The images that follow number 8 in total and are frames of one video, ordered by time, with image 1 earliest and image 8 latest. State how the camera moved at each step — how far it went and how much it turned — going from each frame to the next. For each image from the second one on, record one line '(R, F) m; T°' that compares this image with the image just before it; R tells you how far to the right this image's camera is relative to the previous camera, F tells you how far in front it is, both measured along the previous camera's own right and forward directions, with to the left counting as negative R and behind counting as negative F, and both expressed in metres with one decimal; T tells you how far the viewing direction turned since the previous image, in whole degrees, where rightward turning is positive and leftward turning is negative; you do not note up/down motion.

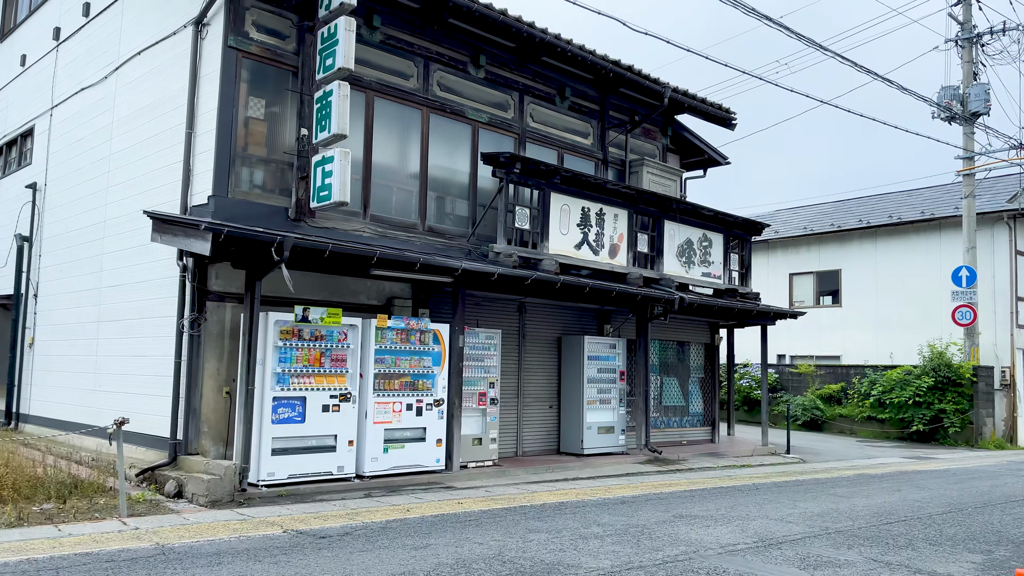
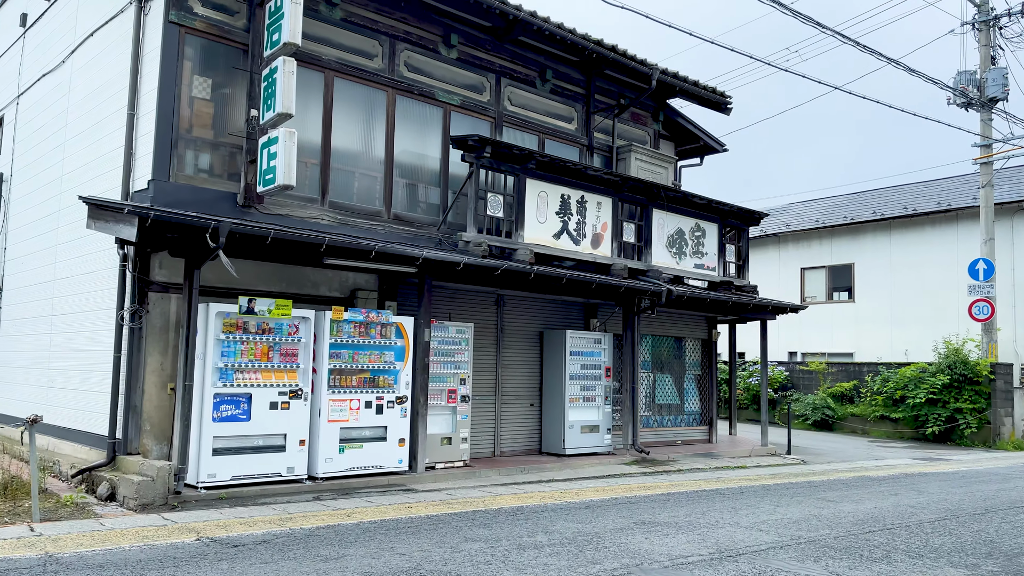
(+0.7, +0.6) m; -2°
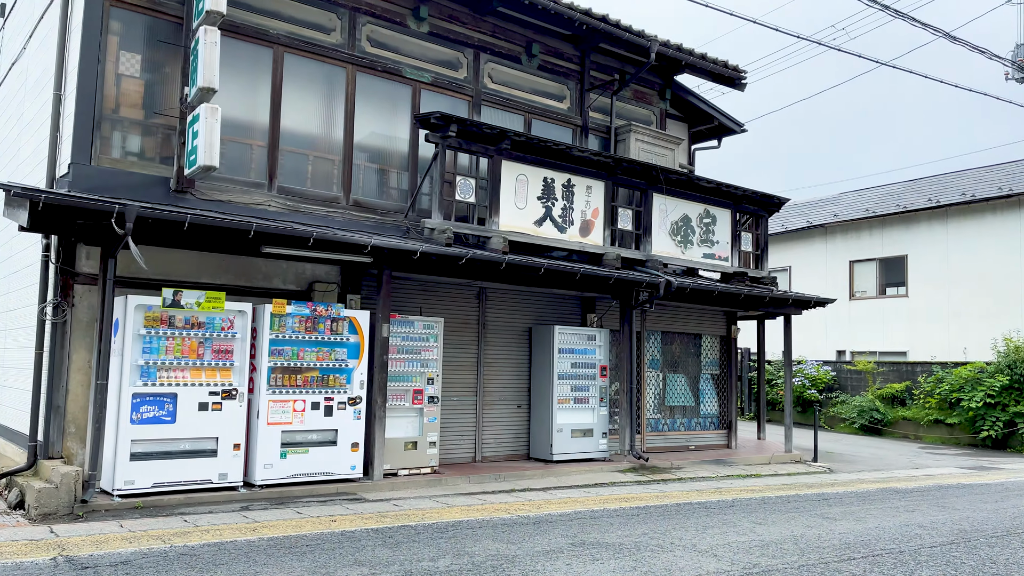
(+1.2, +1.0) m; -5°
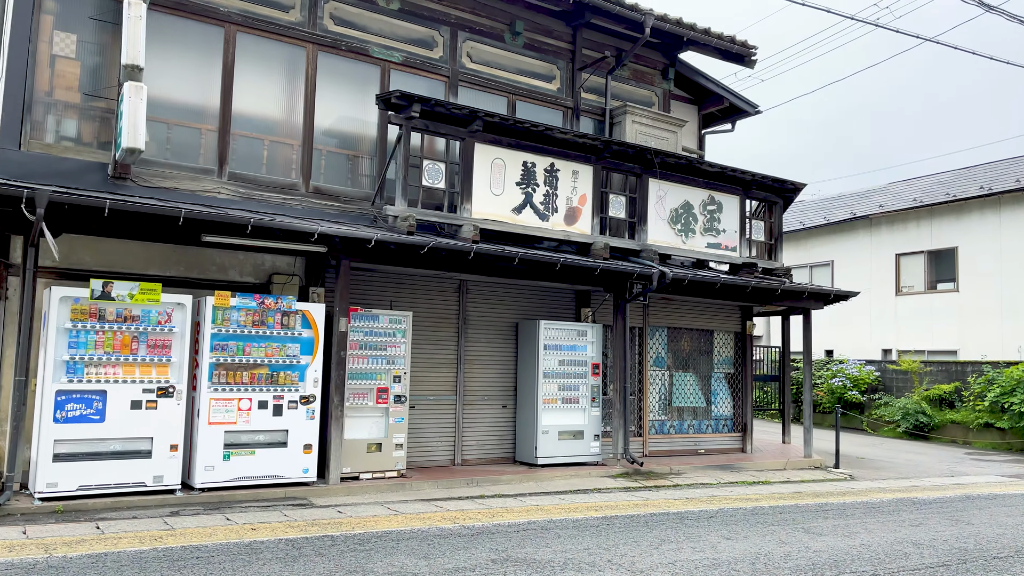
(+1.0, +0.8) m; -4°
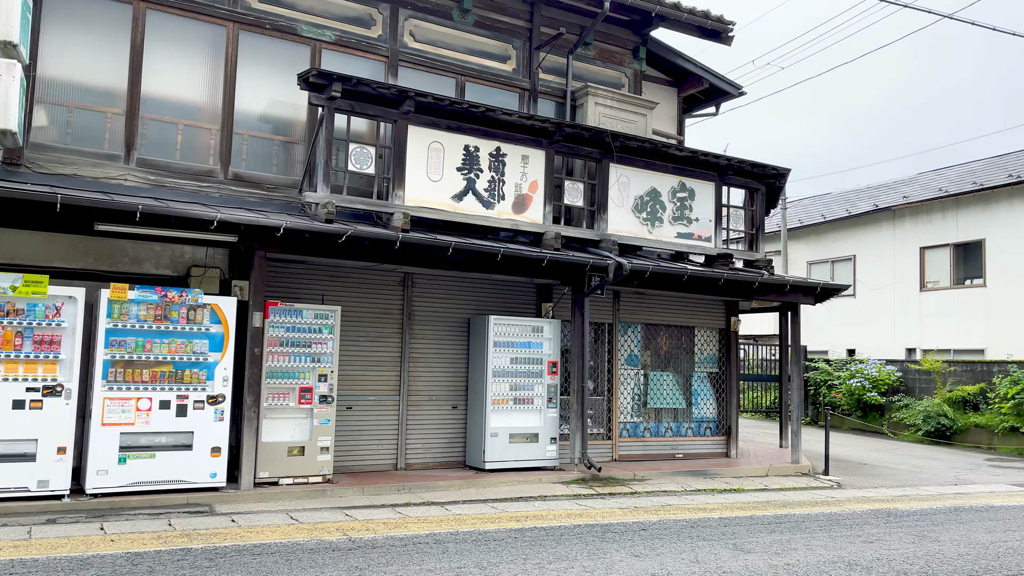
(+1.2, +0.7) m; -3°
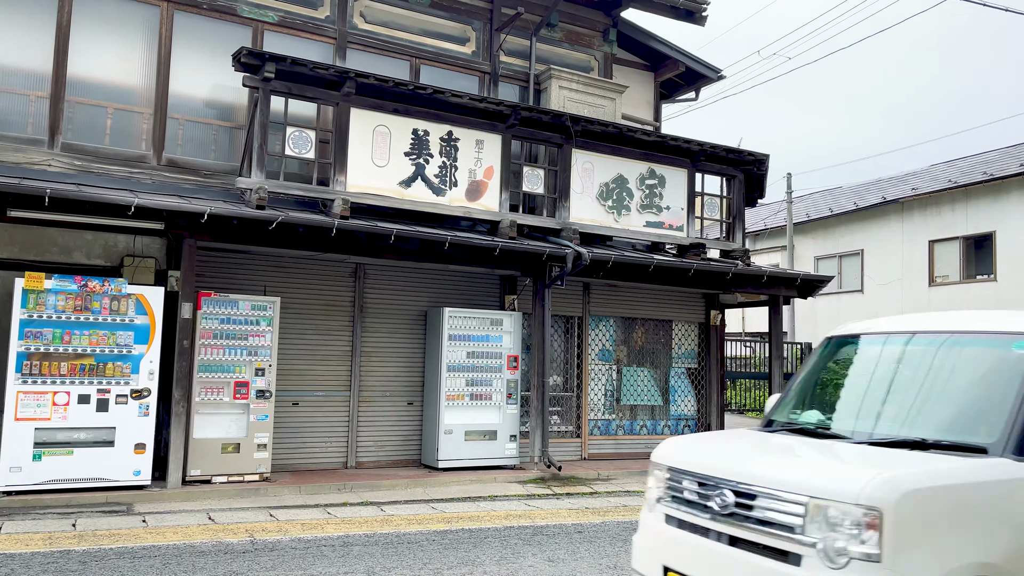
(+0.8, +0.5) m; -2°
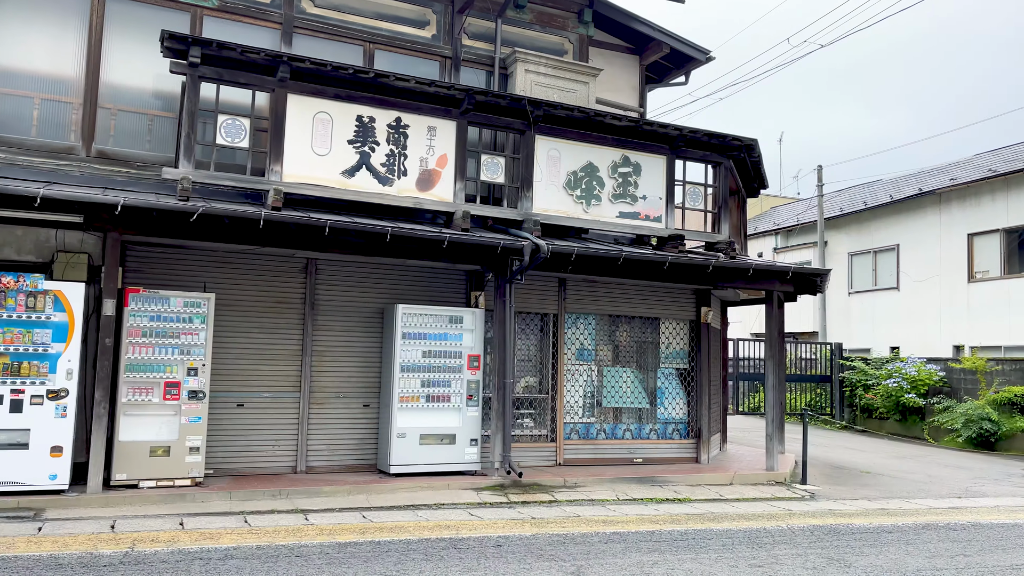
(+1.1, +0.6) m; -4°
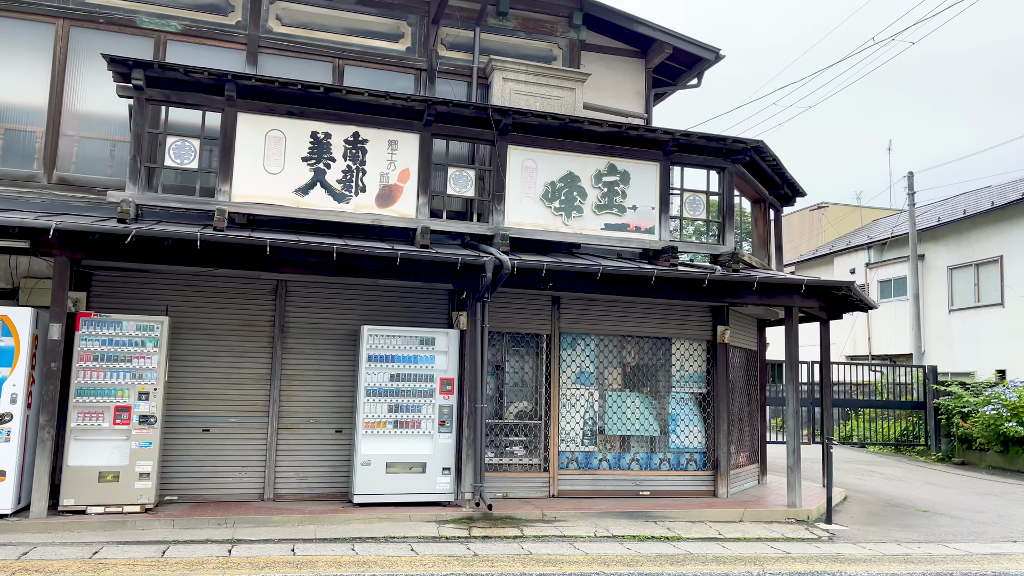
(+1.6, +0.7) m; -8°
